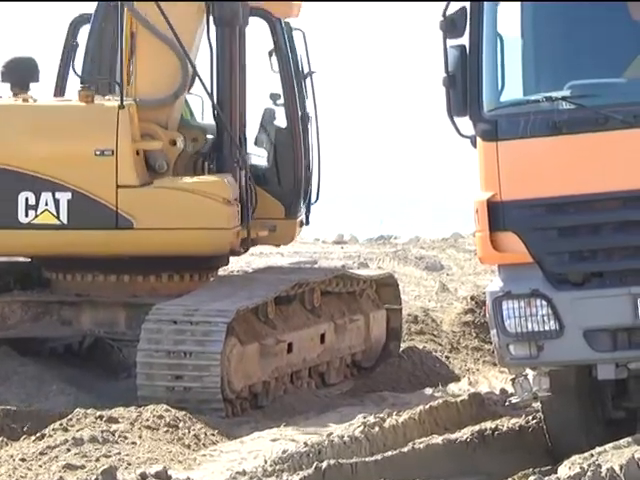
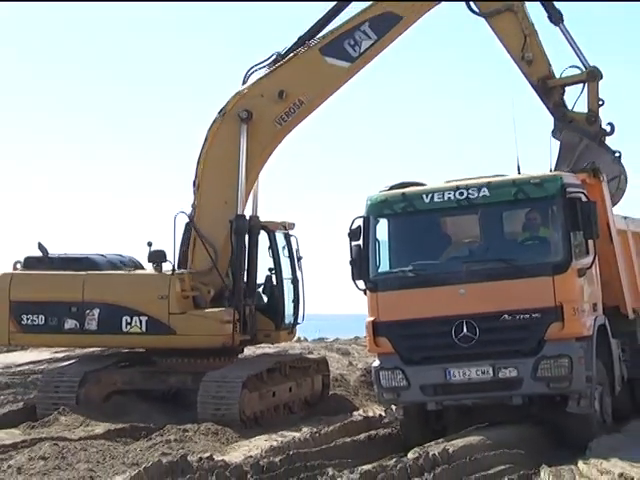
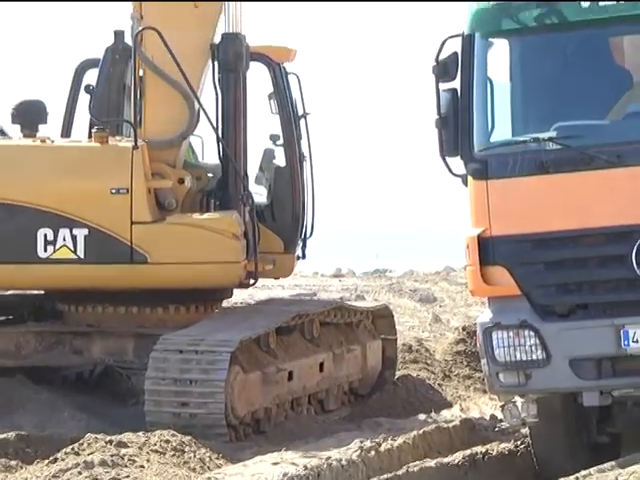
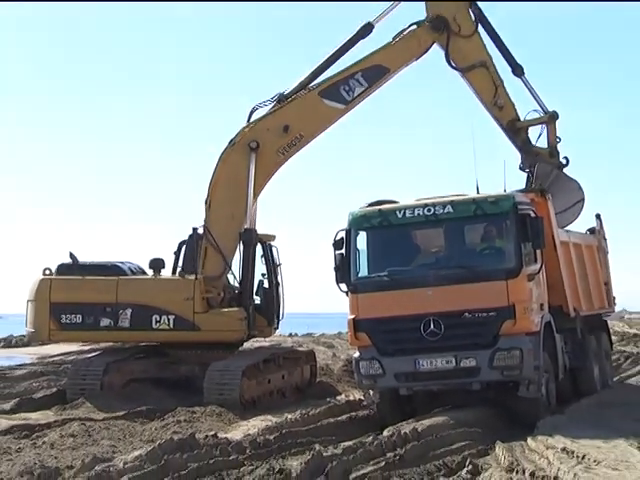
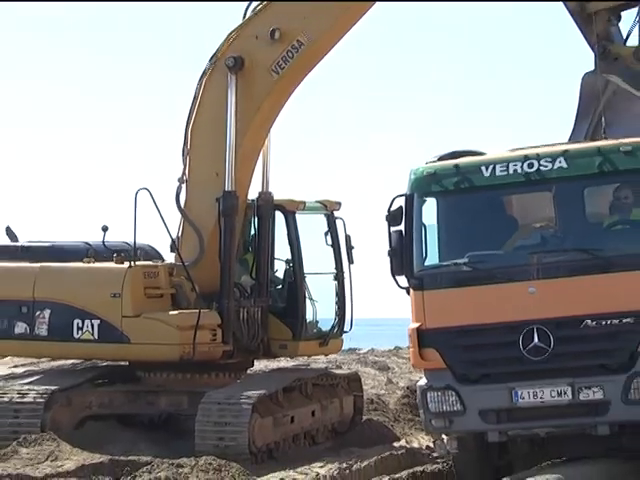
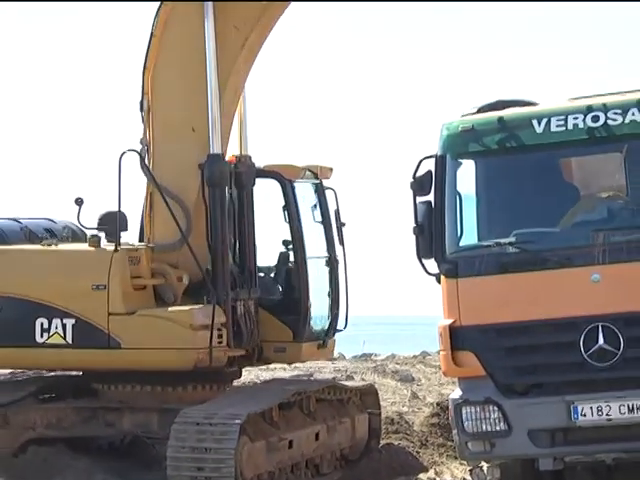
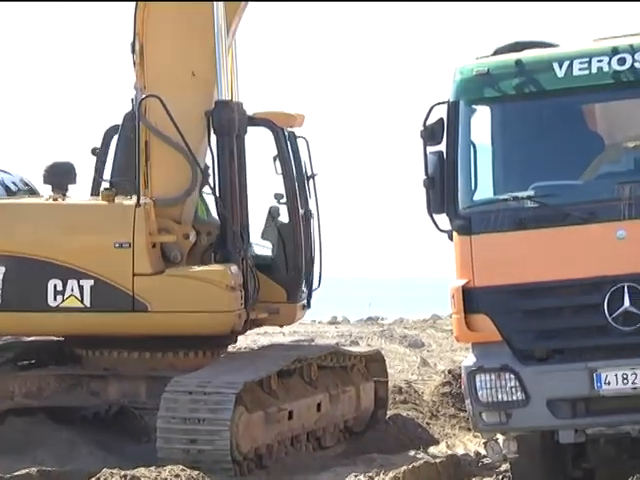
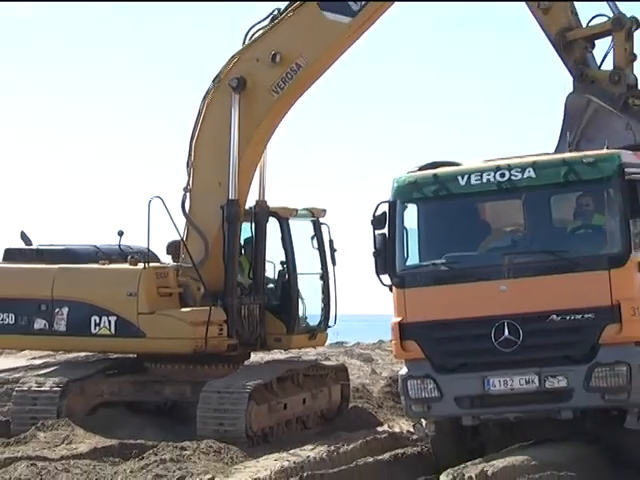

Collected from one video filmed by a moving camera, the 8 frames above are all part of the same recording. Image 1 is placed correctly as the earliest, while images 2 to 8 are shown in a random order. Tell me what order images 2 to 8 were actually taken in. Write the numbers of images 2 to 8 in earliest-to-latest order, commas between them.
3, 7, 6, 5, 8, 2, 4
